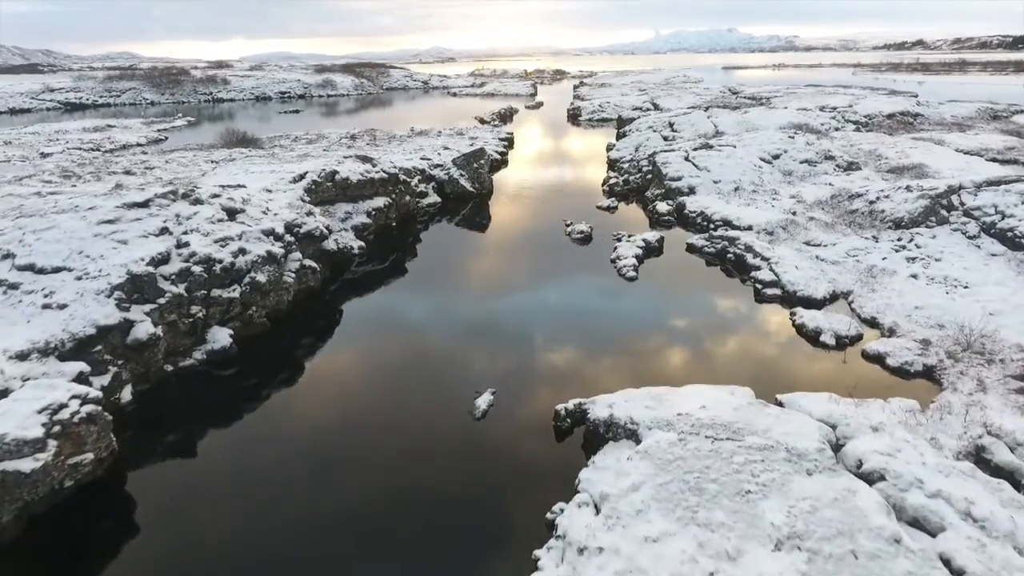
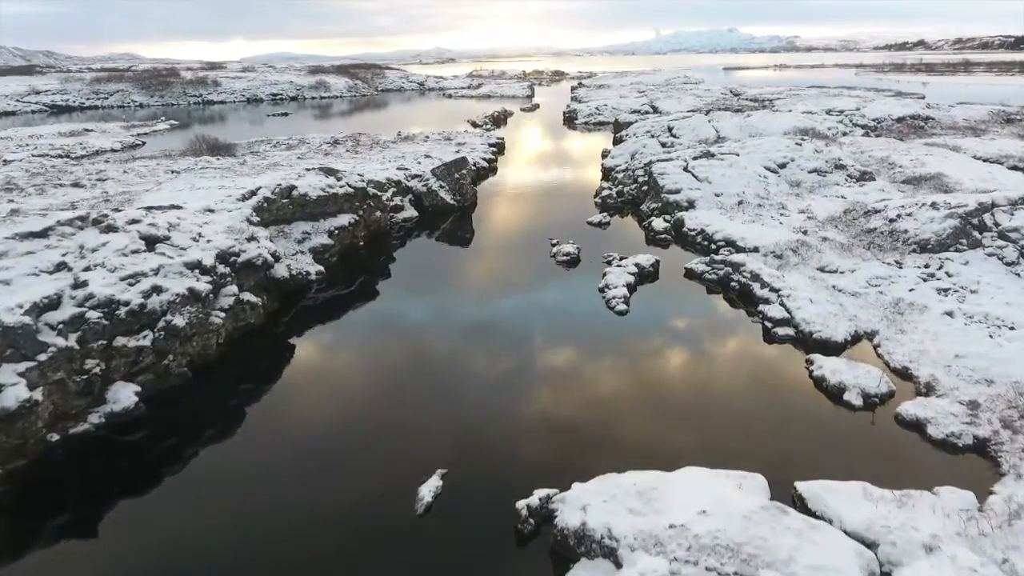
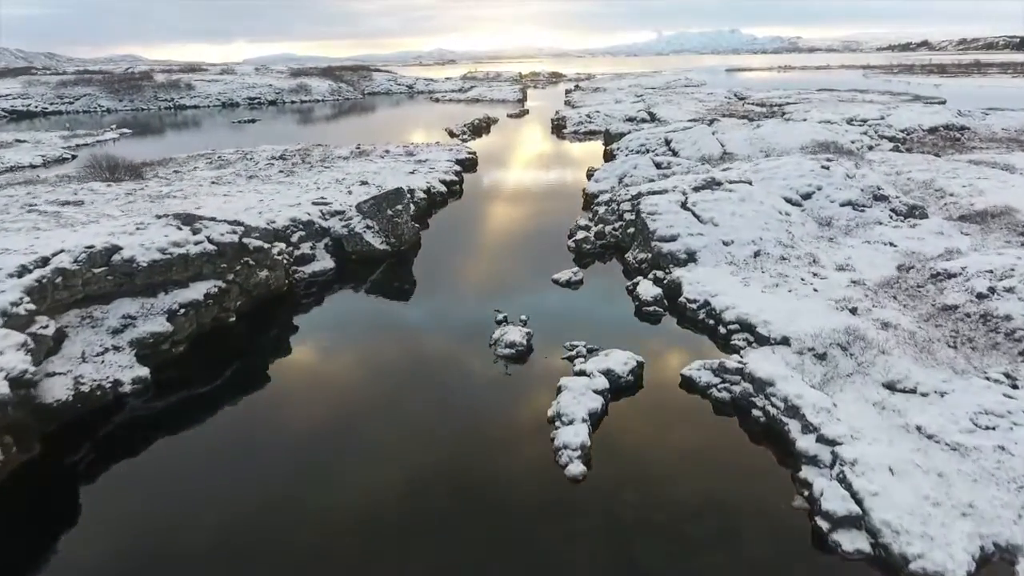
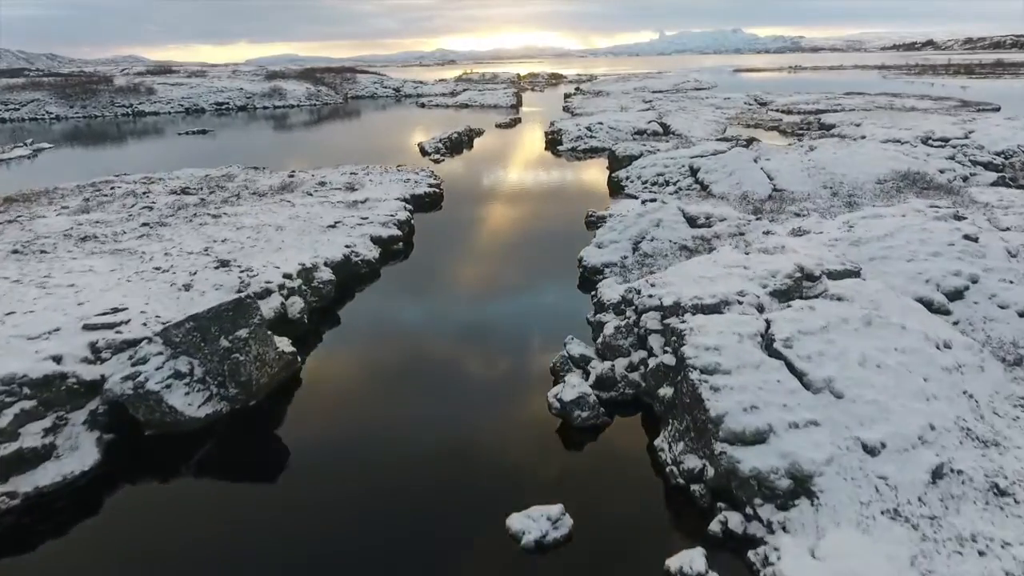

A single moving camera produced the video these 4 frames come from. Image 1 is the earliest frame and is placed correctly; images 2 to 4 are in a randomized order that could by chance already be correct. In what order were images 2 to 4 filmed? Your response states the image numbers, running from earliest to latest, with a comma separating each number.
2, 3, 4
